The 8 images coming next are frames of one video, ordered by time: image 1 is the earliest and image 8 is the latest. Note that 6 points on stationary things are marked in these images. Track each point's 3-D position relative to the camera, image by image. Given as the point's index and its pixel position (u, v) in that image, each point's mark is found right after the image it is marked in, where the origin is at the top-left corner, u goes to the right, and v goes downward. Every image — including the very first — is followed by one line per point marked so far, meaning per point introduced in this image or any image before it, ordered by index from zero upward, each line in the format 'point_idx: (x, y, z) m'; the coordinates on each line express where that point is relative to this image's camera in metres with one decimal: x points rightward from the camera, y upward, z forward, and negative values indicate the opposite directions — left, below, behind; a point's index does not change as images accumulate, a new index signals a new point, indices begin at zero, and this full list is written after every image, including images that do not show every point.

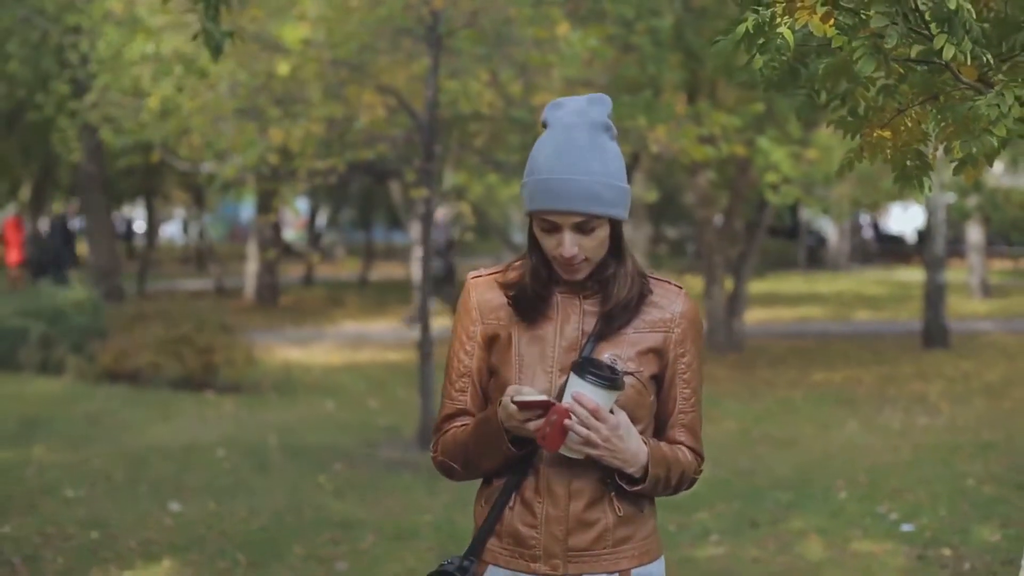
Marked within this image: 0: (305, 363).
0: (-2.6, -0.9, +17.0) m
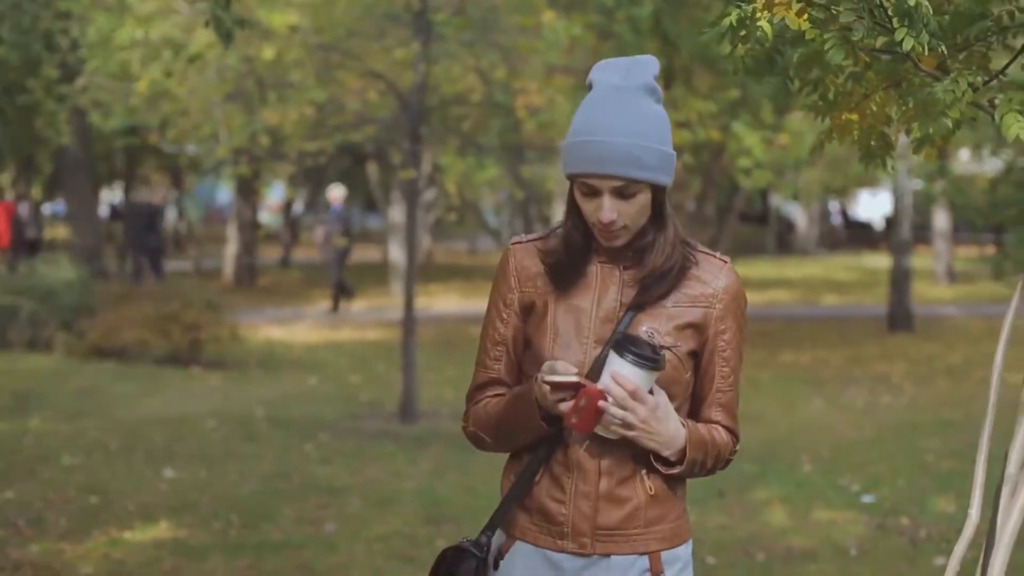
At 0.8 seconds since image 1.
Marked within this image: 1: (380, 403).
0: (-2.9, -0.7, +17.3) m
1: (-1.2, -1.0, +12.6) m
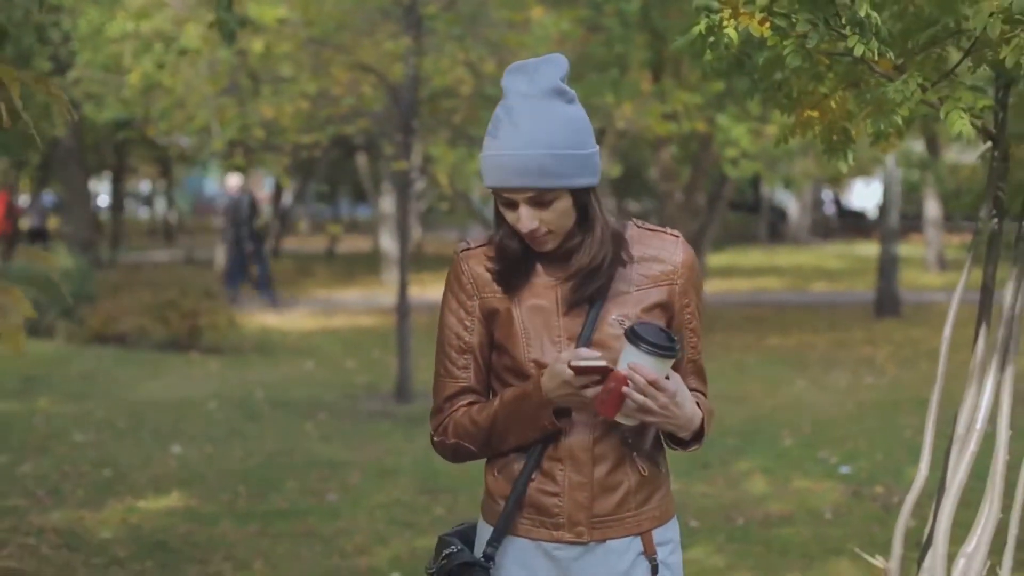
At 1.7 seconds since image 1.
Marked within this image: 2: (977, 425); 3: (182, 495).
0: (-3.0, -0.5, +17.7) m
1: (-1.3, -0.9, +13.0) m
2: (+1.6, -0.5, +4.7) m
3: (-2.0, -1.2, +8.0) m
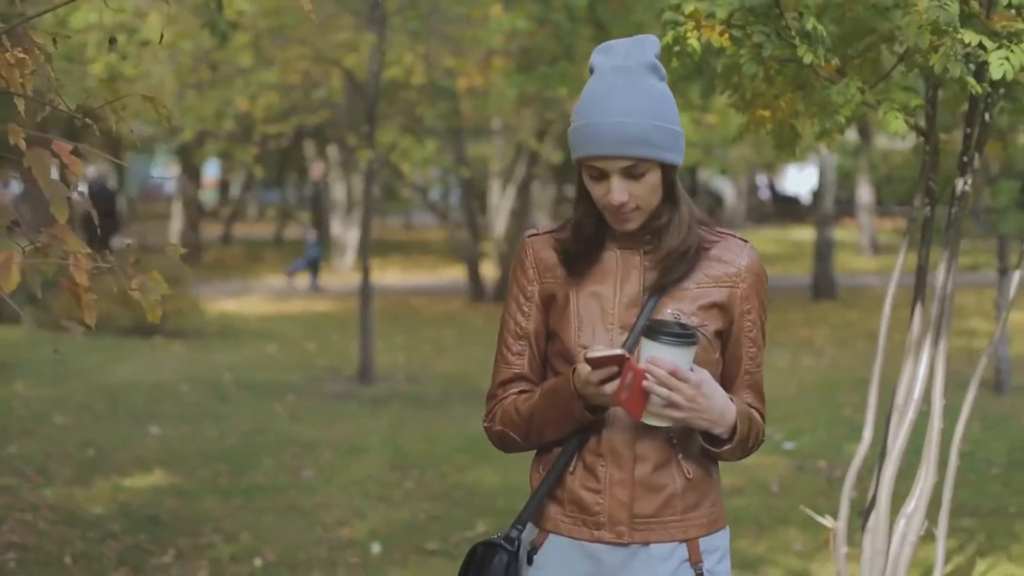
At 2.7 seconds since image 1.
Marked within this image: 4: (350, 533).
0: (-3.6, -0.3, +18.1) m
1: (-1.7, -0.8, +13.4) m
2: (+1.5, -0.4, +5.2) m
3: (-2.2, -1.1, +8.4) m
4: (-0.9, -1.3, +7.2) m
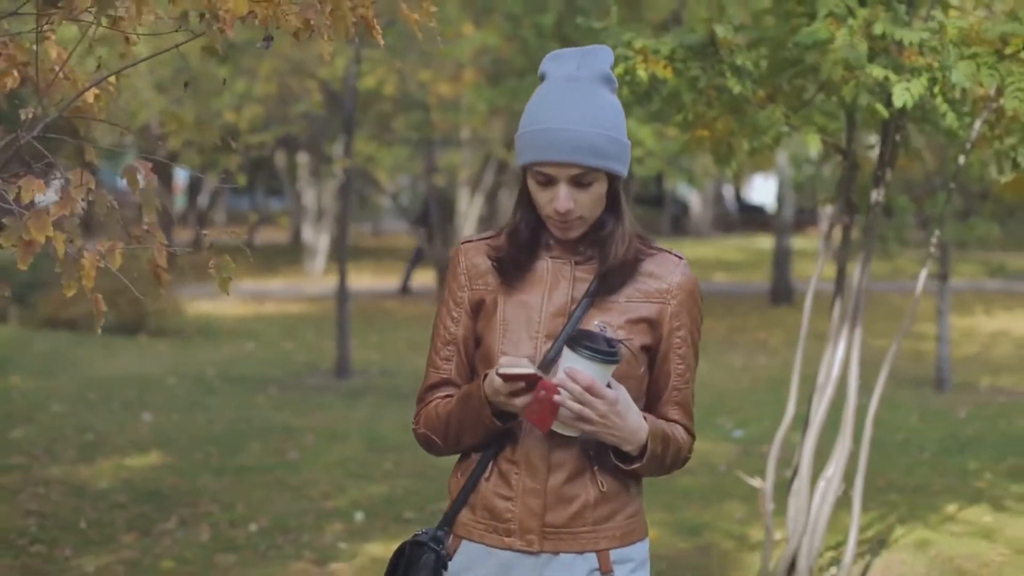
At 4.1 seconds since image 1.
0: (-4.0, -0.3, +18.7) m
1: (-2.0, -0.8, +14.1) m
2: (+1.4, -0.4, +6.0) m
3: (-2.4, -1.1, +9.1) m
4: (-1.0, -1.3, +7.9) m
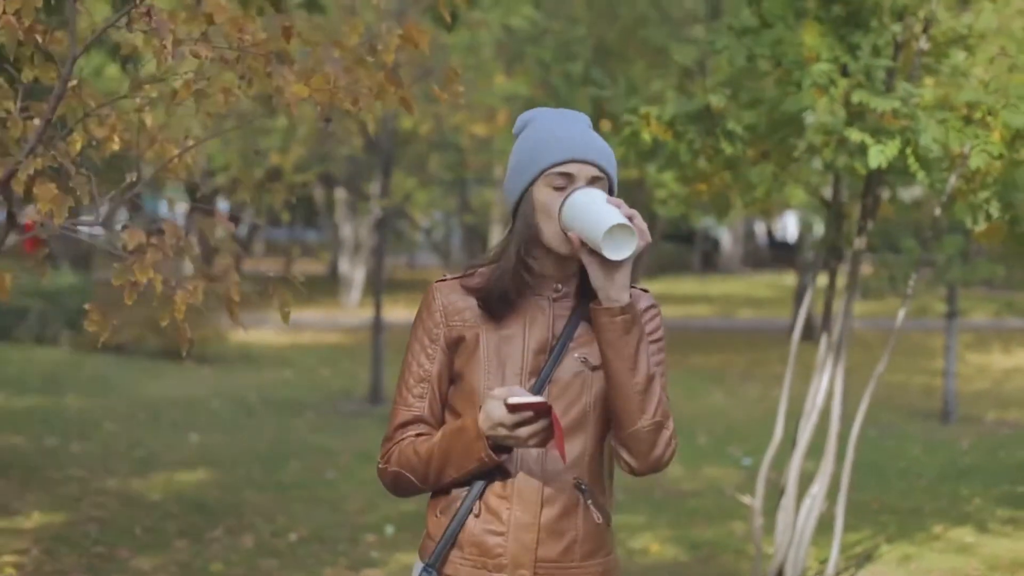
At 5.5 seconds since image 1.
0: (-3.6, -0.8, +19.5) m
1: (-1.8, -1.1, +14.8) m
2: (+1.5, -0.6, +6.7) m
3: (-2.2, -1.3, +9.9) m
4: (-0.9, -1.5, +8.6) m
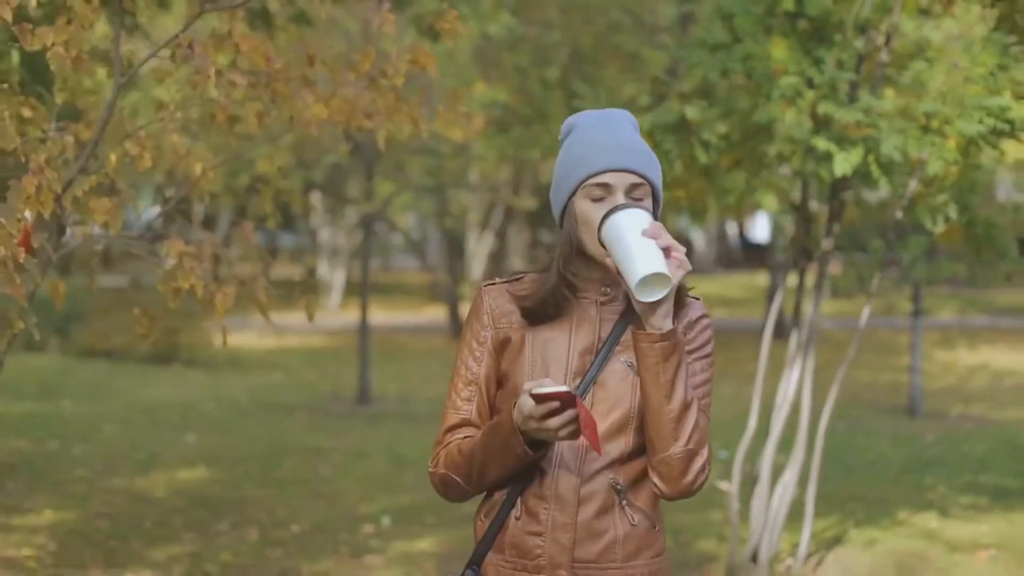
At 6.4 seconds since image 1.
0: (-3.9, -0.8, +19.9) m
1: (-1.9, -1.2, +15.2) m
2: (+1.4, -0.6, +7.1) m
3: (-2.3, -1.4, +10.3) m
4: (-1.0, -1.5, +9.1) m
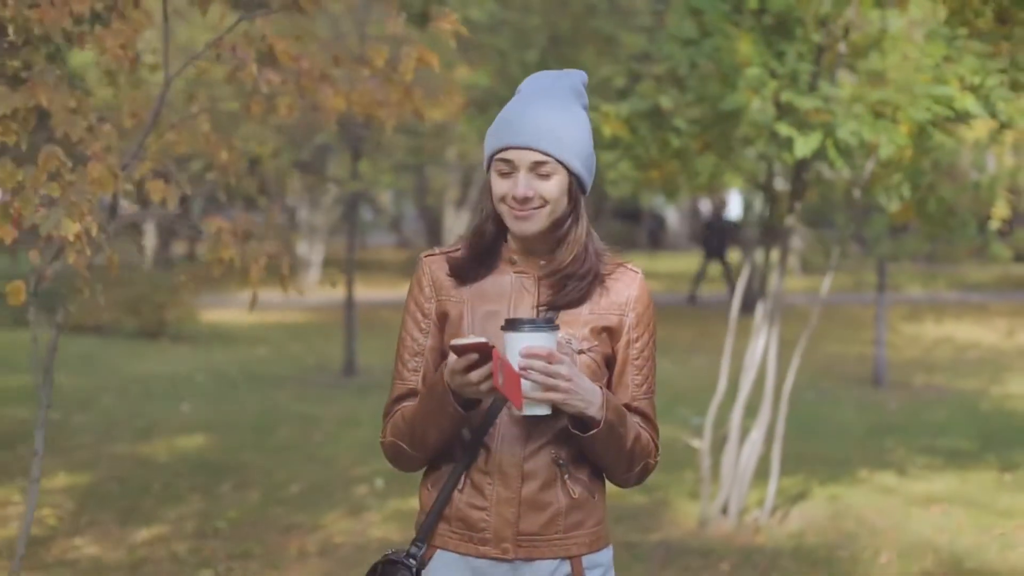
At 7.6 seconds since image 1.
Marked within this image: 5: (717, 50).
0: (-4.2, -0.5, +20.4) m
1: (-2.2, -0.9, +15.8) m
2: (+1.4, -0.4, +7.7) m
3: (-2.4, -1.2, +10.8) m
4: (-1.1, -1.3, +9.6) m
5: (+1.1, +1.3, +7.4) m
